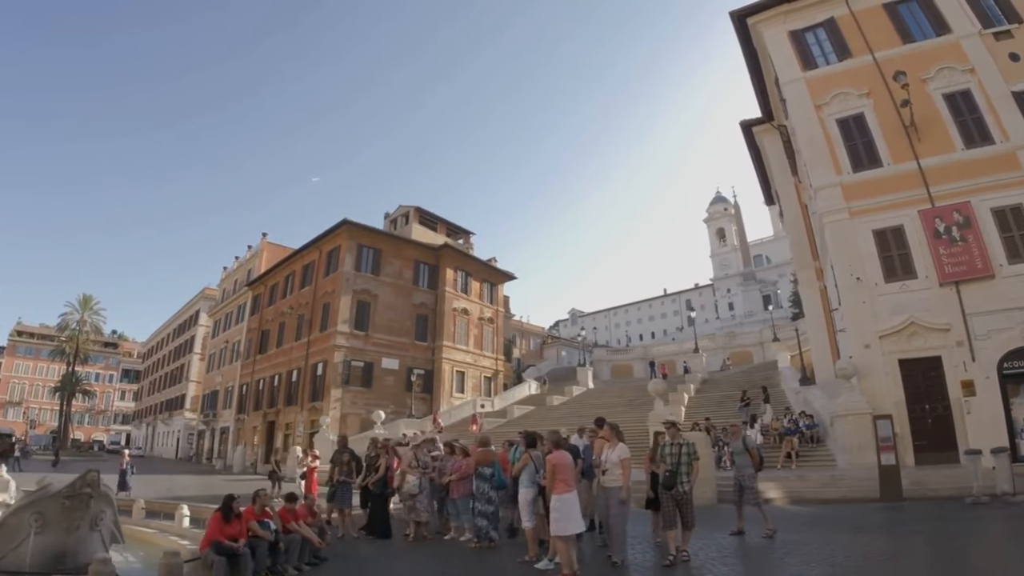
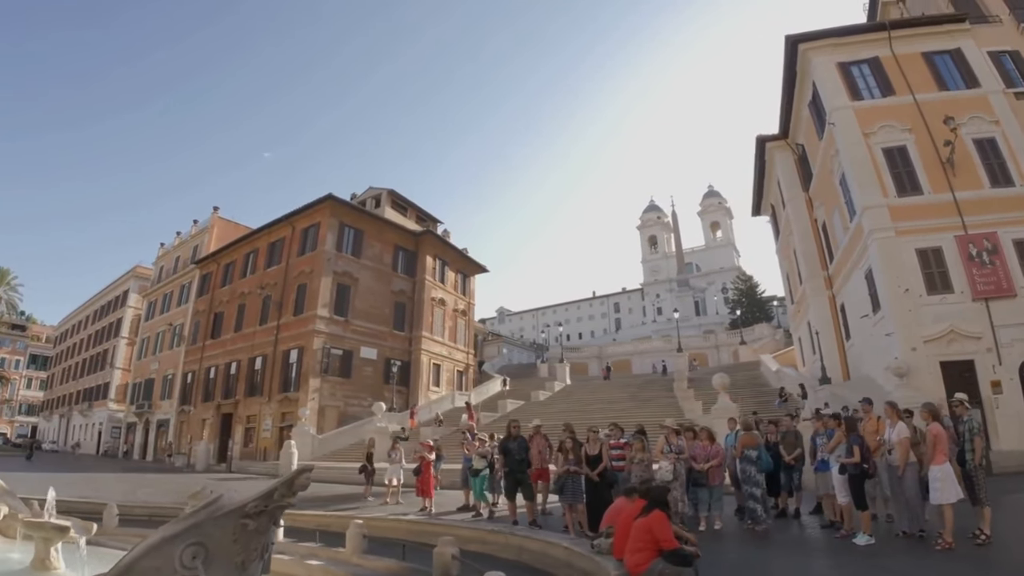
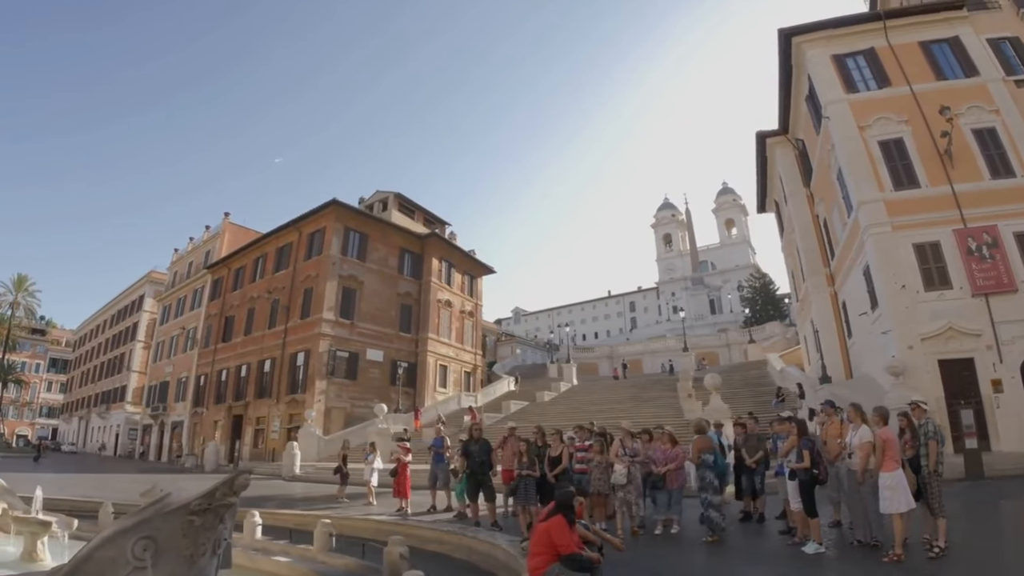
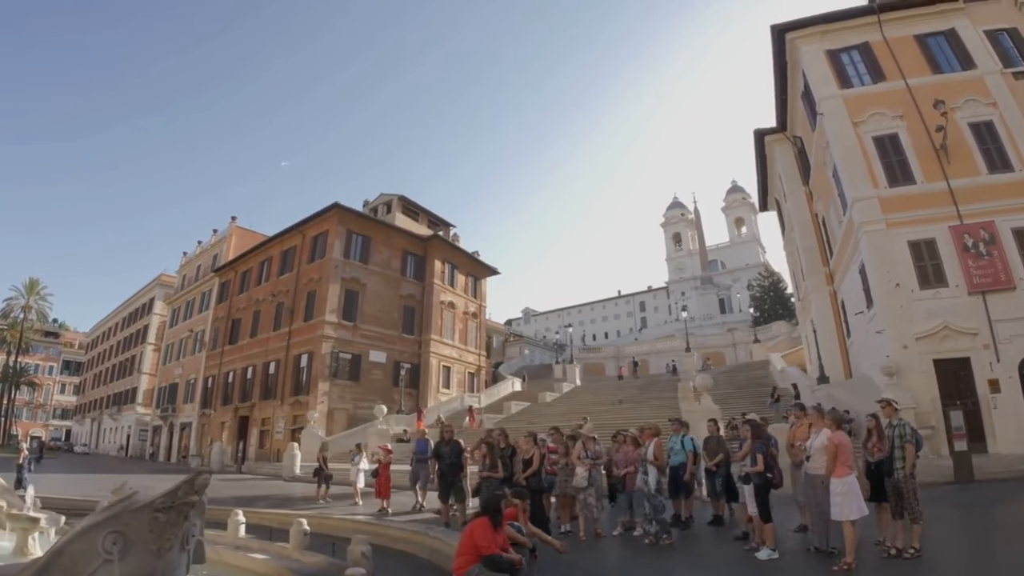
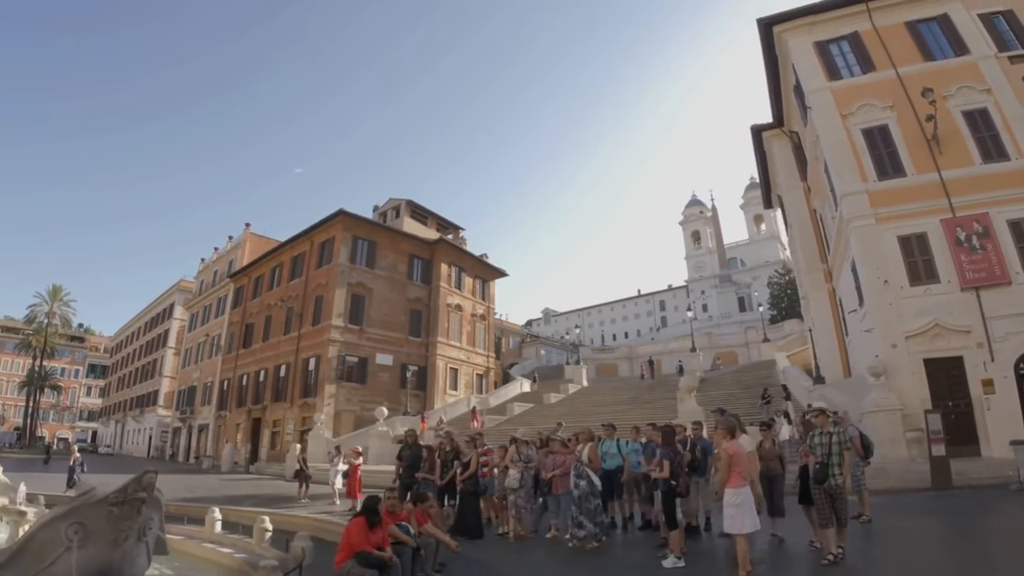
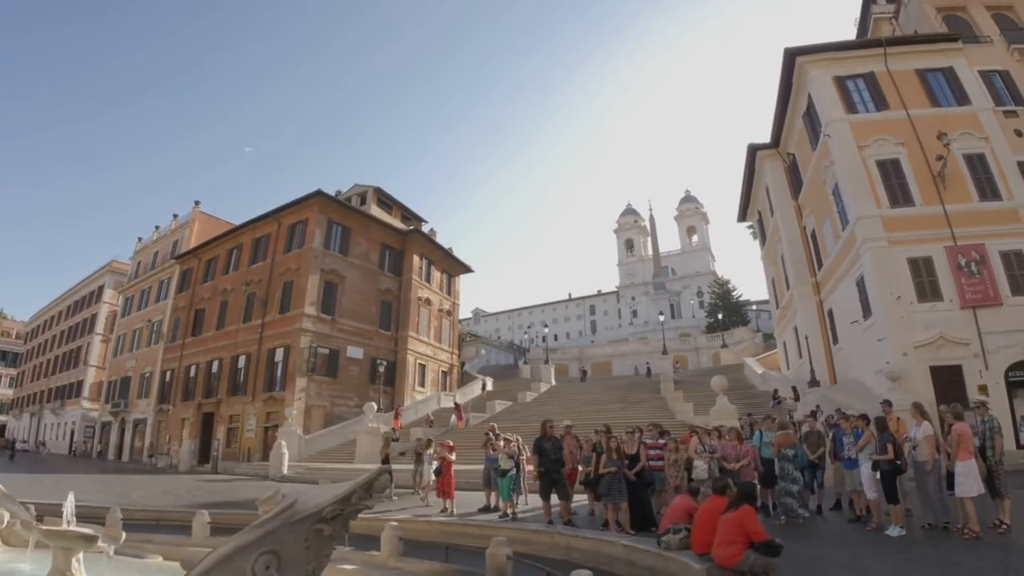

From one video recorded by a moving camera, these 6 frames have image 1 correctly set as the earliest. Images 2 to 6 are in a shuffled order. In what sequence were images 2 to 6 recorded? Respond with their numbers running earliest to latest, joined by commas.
5, 4, 3, 2, 6
